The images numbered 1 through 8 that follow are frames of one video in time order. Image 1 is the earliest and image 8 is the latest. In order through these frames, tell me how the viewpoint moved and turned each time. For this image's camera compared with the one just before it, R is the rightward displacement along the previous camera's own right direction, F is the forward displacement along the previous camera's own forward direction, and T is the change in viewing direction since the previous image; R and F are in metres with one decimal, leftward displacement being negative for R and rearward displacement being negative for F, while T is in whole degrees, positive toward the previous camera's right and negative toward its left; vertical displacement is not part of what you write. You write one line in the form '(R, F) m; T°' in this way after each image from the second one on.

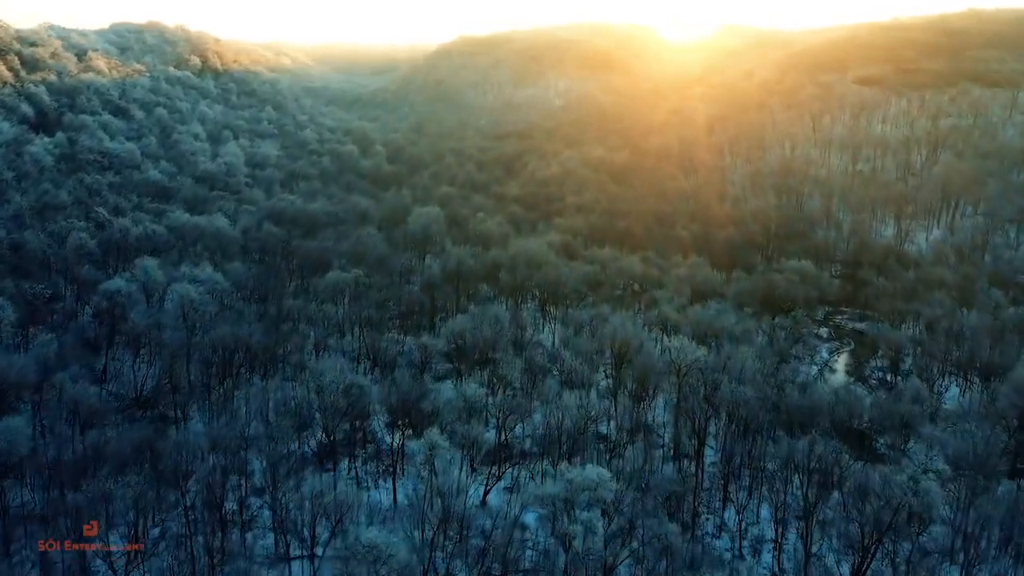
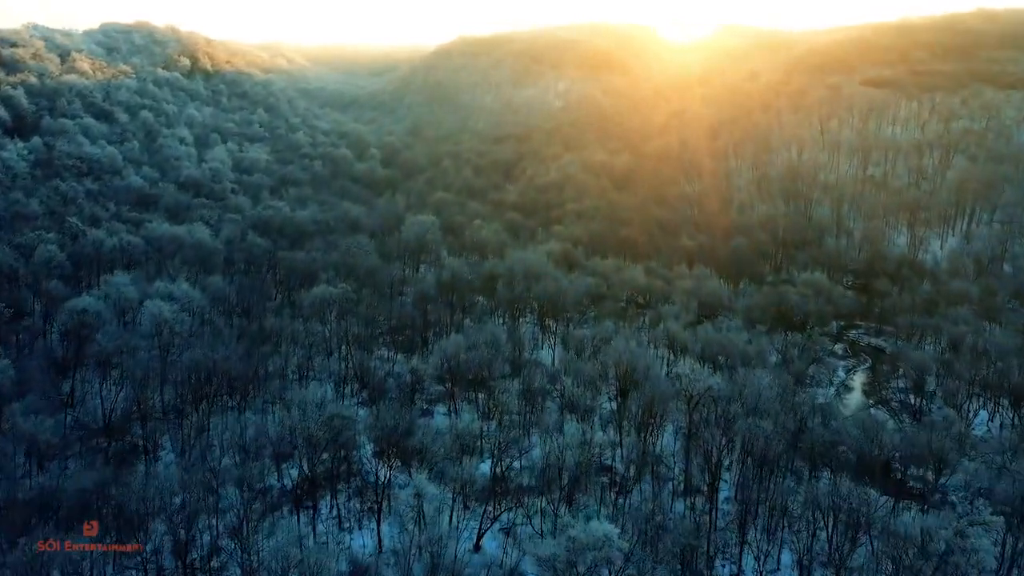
(+0.1, +1.9) m; 0°
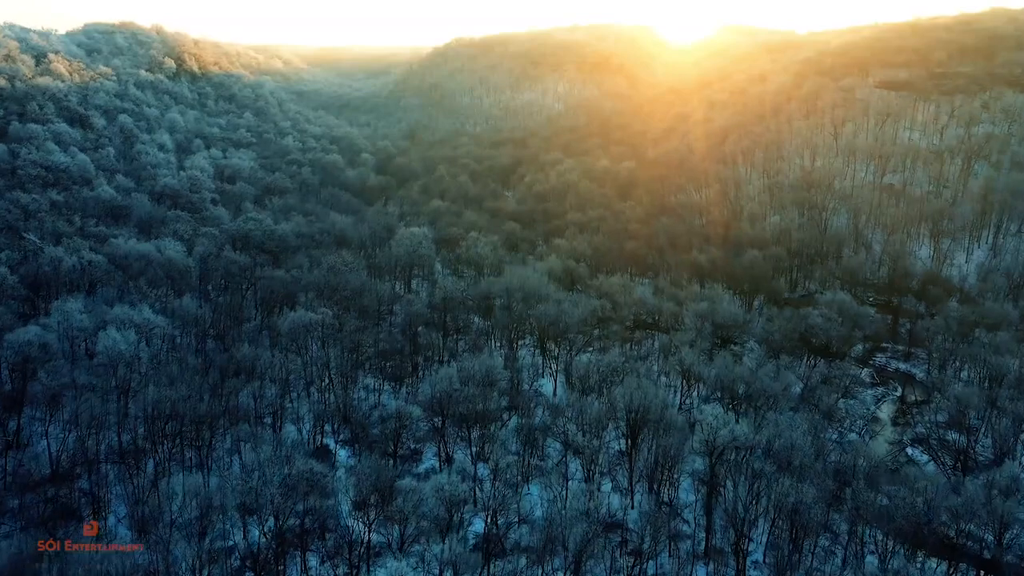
(+0.1, +2.8) m; 0°
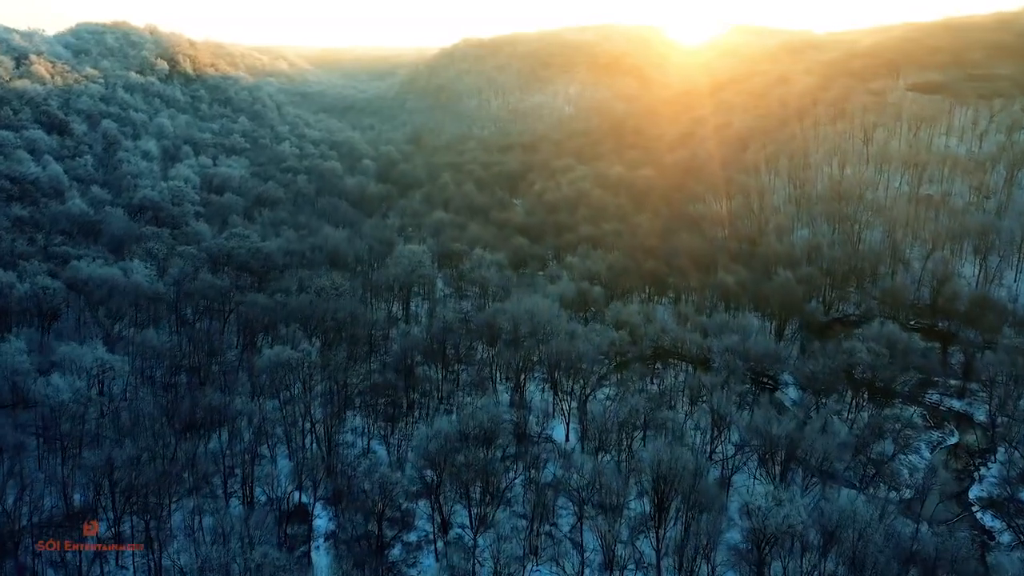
(+0.1, +3.4) m; -1°
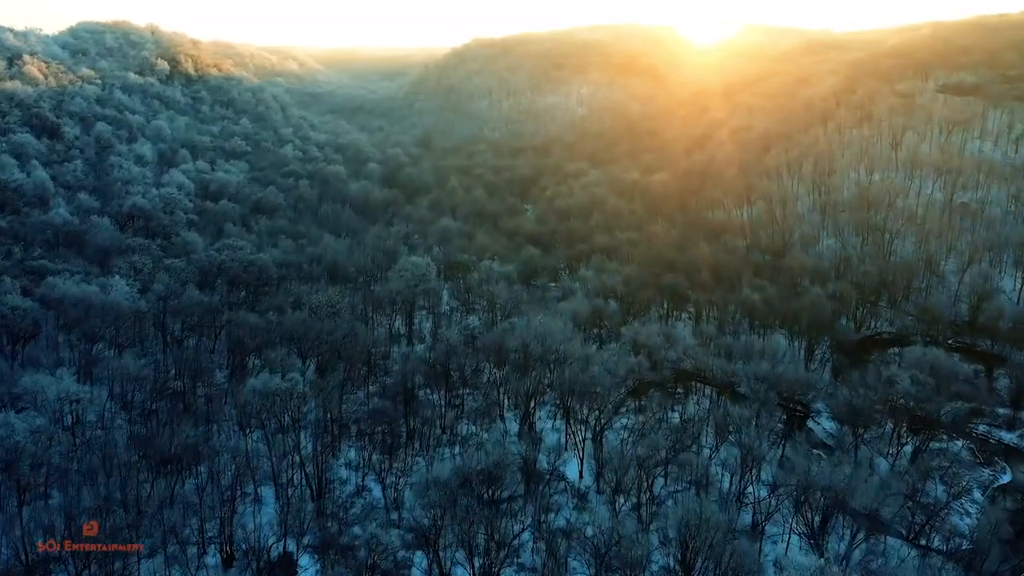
(0.0, +2.3) m; -1°
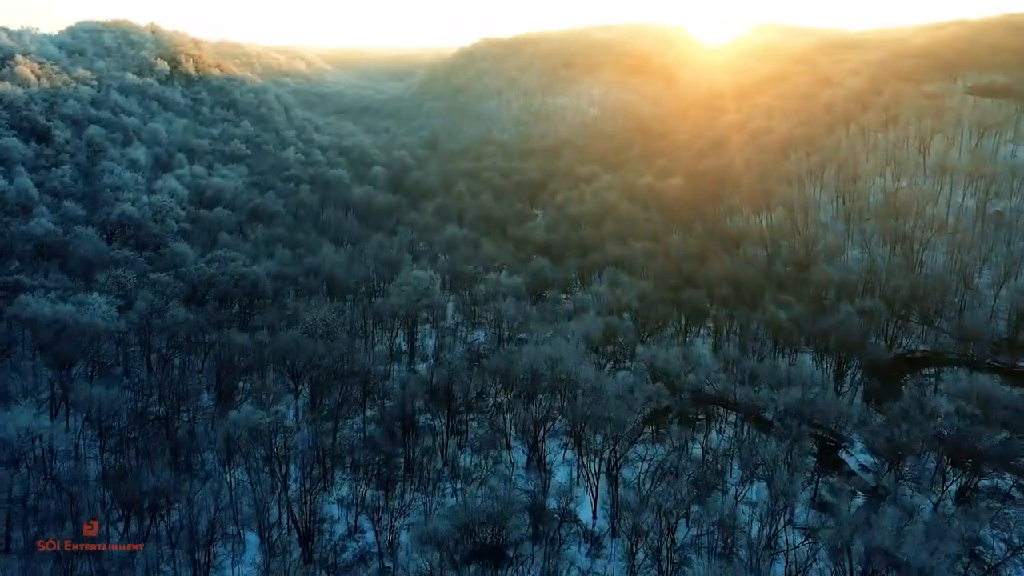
(0.0, +2.0) m; -1°
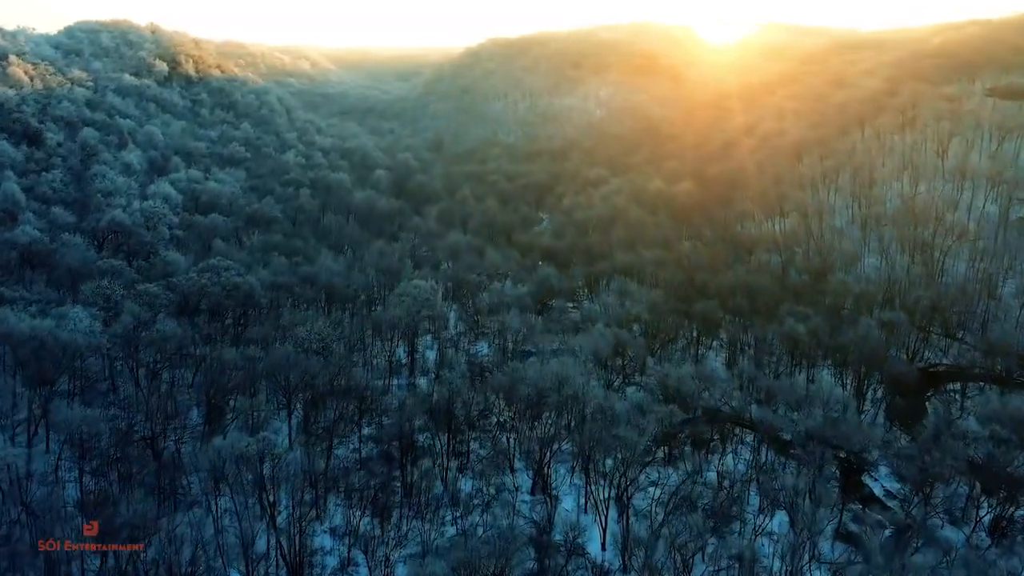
(0.0, +1.4) m; 0°
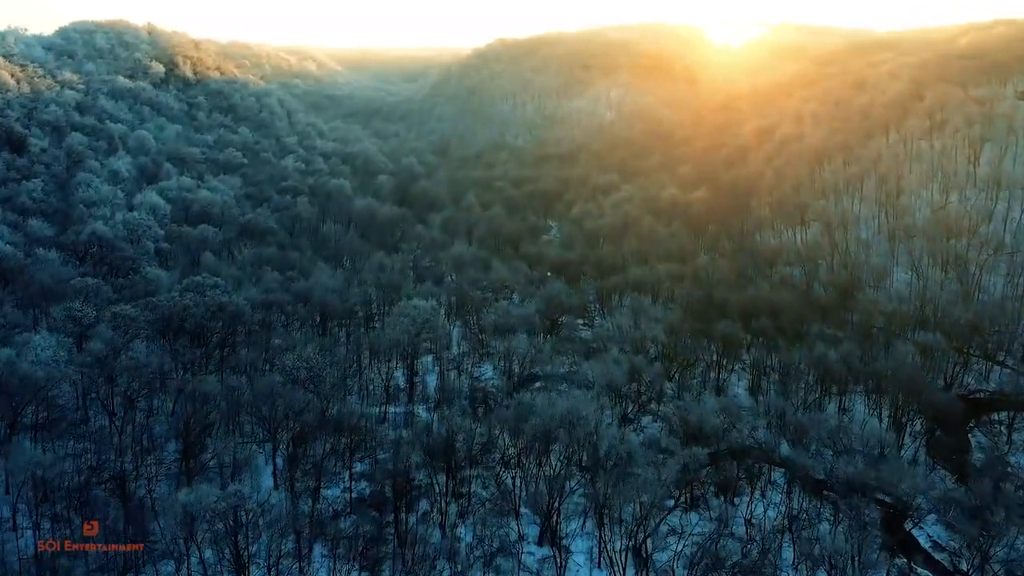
(0.0, +2.2) m; -1°
